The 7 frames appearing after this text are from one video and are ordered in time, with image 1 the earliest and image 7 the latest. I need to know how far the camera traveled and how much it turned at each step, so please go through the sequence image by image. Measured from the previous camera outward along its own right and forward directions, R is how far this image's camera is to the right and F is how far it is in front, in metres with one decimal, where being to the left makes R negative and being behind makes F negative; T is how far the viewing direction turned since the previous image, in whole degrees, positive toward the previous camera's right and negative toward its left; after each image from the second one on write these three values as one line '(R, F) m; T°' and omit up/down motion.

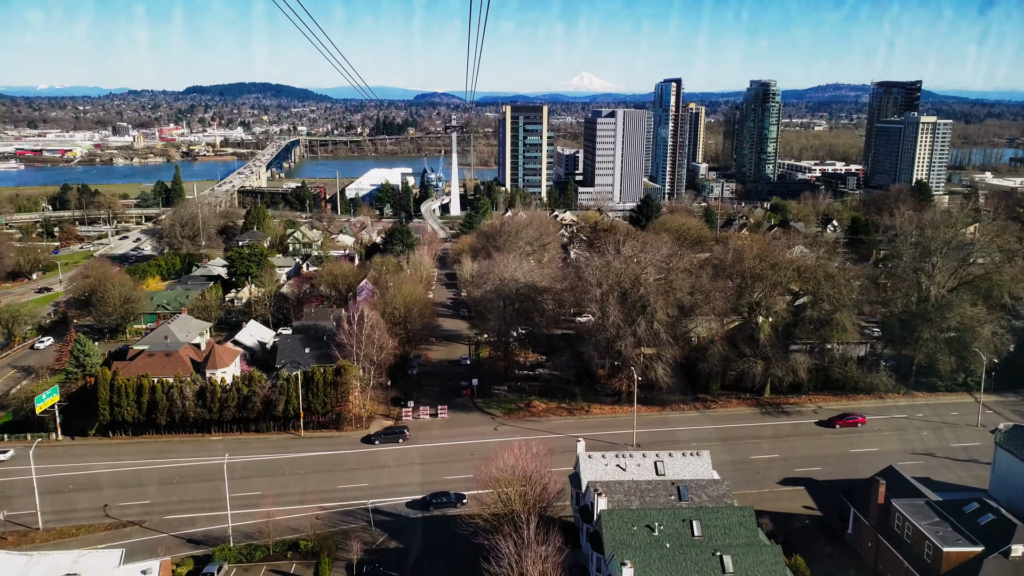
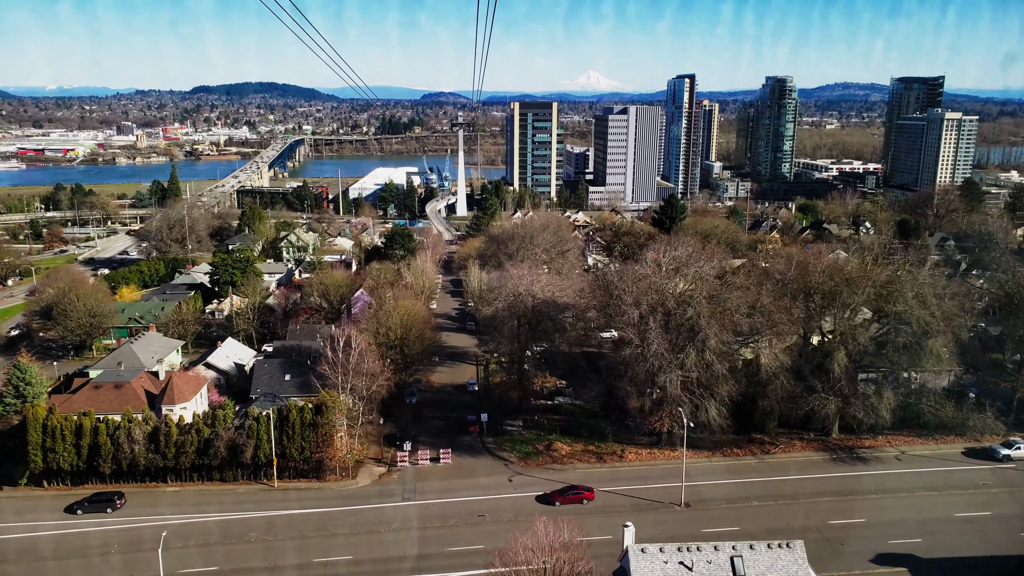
(-0.2, +2.8) m; 0°
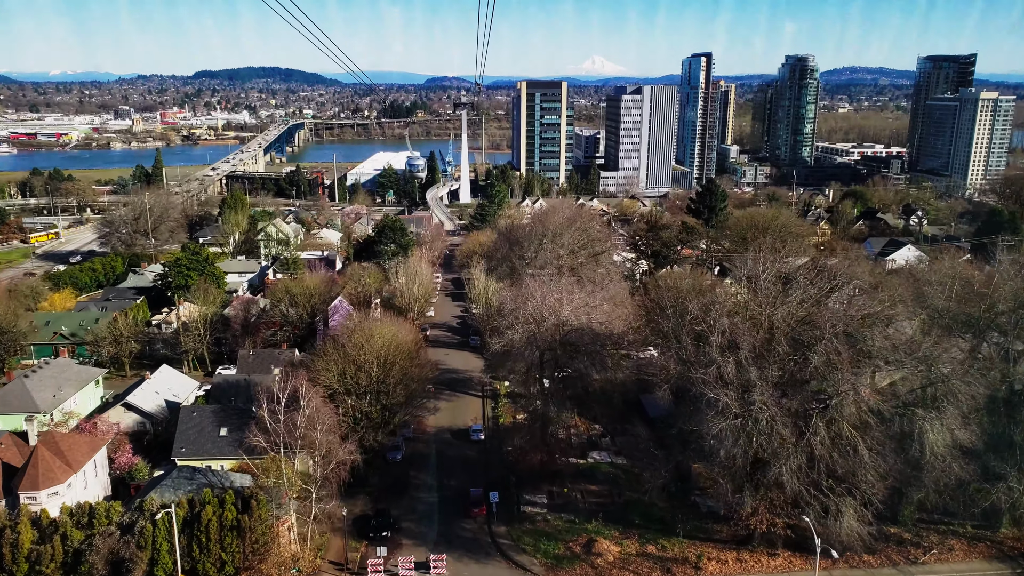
(-0.2, +4.5) m; 0°
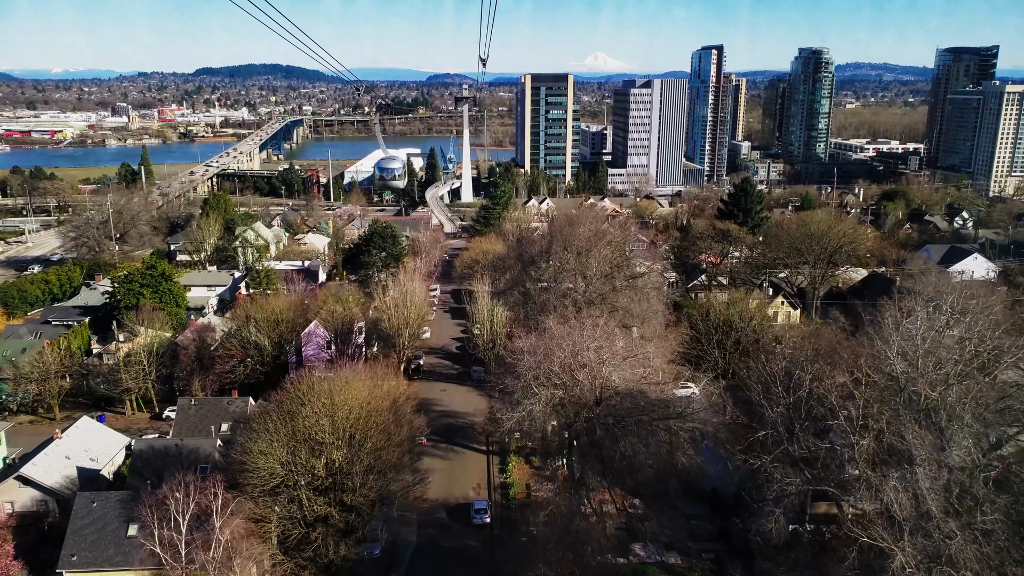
(-0.2, +3.3) m; 0°
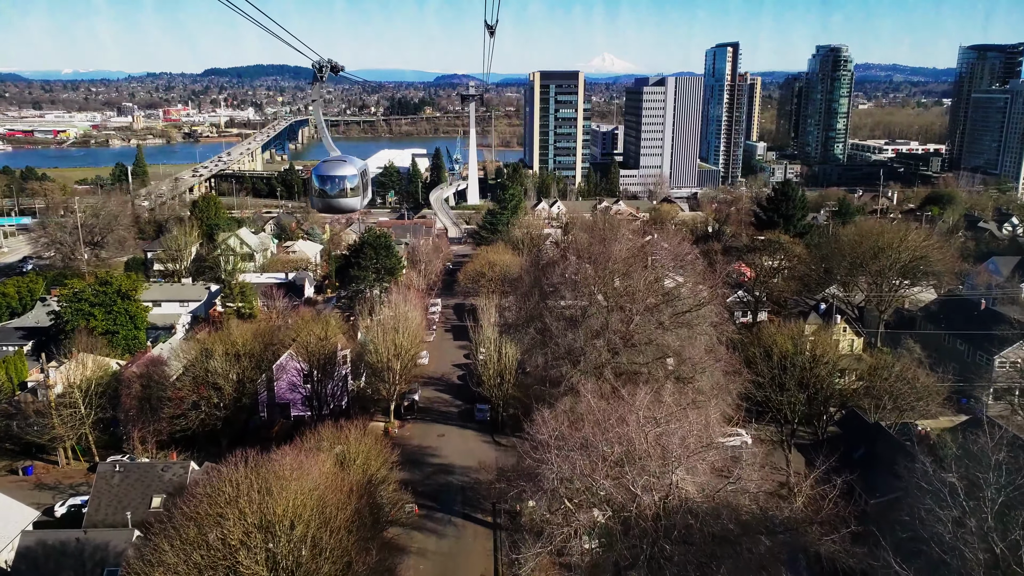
(-0.1, +2.7) m; -1°
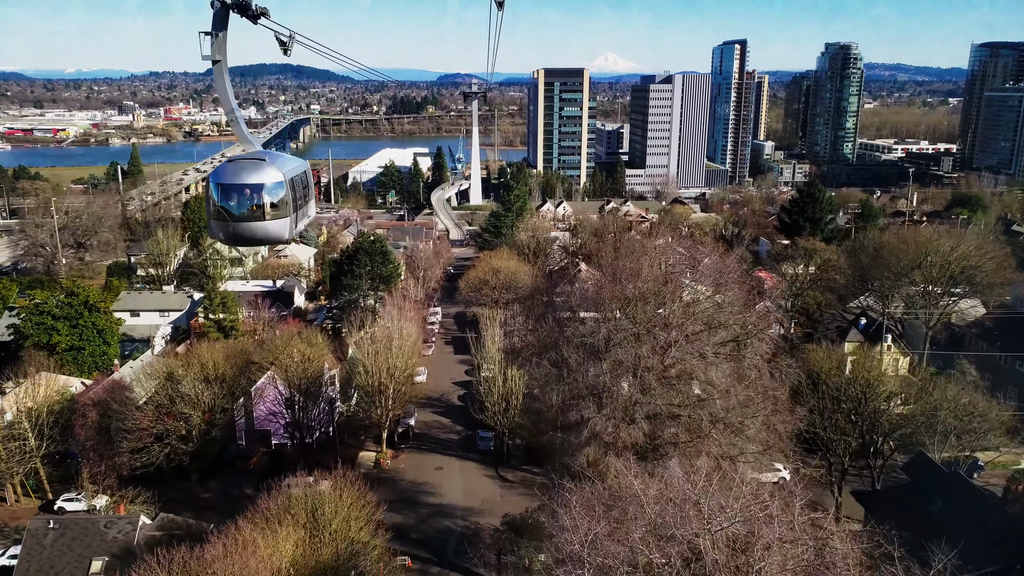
(-0.1, +1.5) m; 0°
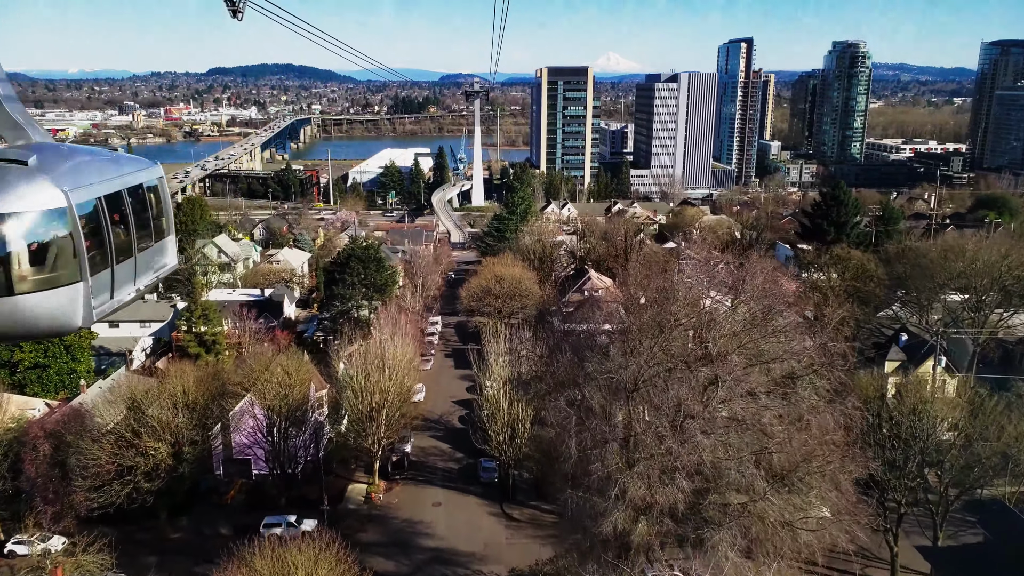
(-0.1, +1.2) m; 0°
